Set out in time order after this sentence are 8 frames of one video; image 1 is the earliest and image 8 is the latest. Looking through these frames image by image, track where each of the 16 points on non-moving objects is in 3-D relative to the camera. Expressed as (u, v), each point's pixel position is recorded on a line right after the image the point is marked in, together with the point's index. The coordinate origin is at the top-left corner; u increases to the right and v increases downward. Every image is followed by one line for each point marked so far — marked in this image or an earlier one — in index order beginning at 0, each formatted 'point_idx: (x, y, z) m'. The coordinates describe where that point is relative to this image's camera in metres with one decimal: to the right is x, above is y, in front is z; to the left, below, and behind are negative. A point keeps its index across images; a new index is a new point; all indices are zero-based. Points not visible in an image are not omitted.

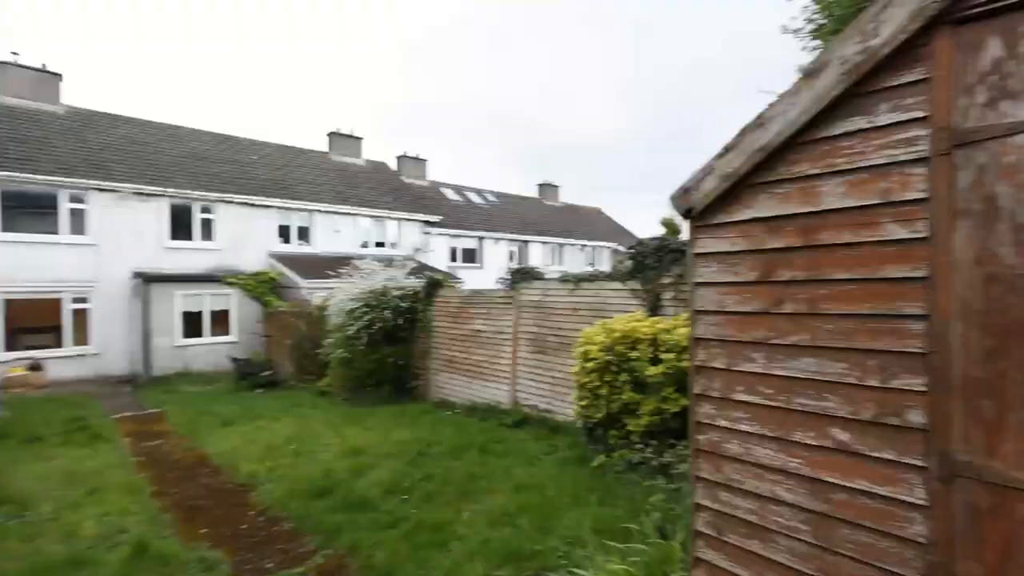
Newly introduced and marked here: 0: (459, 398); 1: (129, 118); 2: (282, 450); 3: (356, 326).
0: (-1.0, -2.1, +9.2) m
1: (-15.8, +7.0, +19.6) m
2: (-3.3, -2.4, +6.9) m
3: (-3.2, -0.8, +9.8) m
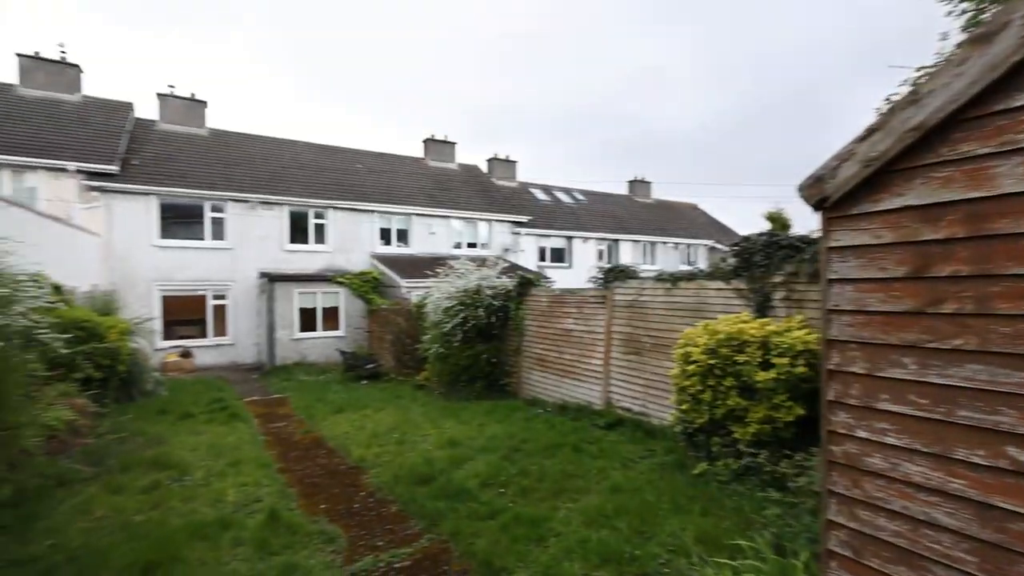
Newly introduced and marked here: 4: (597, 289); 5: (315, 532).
0: (+0.7, -2.1, +9.2) m
1: (-11.9, +7.1, +22.1) m
2: (-2.0, -2.3, +7.4) m
3: (-1.3, -0.8, +10.2) m
4: (+1.5, 0.0, +8.3) m
5: (-1.8, -2.2, +4.4) m
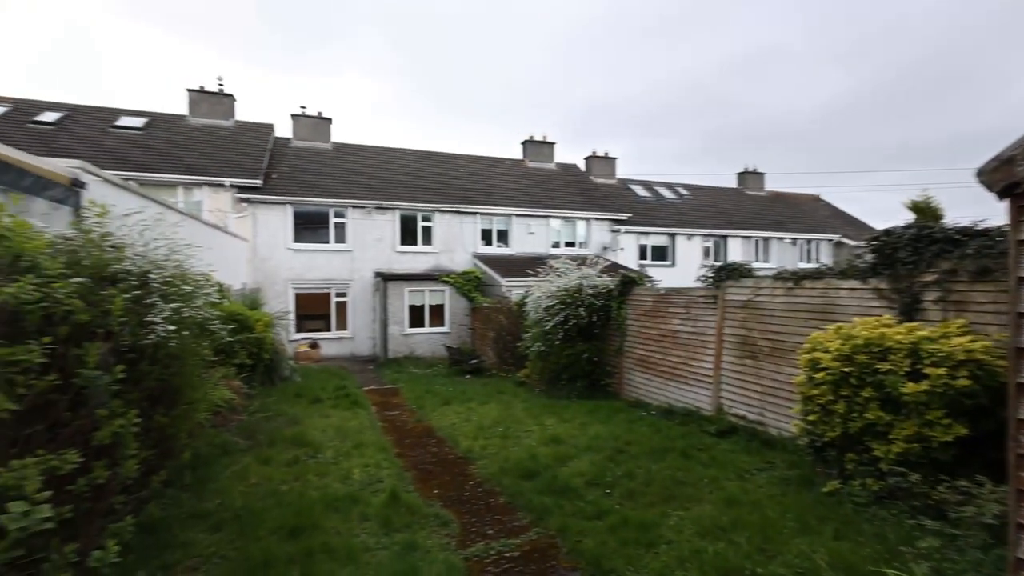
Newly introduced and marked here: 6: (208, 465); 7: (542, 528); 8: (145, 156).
0: (+2.7, -2.1, +8.9) m
1: (-7.1, +7.2, +24.1) m
2: (-0.3, -2.3, +7.7) m
3: (+0.9, -0.7, +10.3) m
4: (+3.2, 0.0, +7.9) m
5: (-0.8, -2.2, +4.7) m
6: (-3.7, -2.1, +5.7) m
7: (+0.3, -2.2, +4.4) m
8: (-14.4, +5.2, +18.6) m
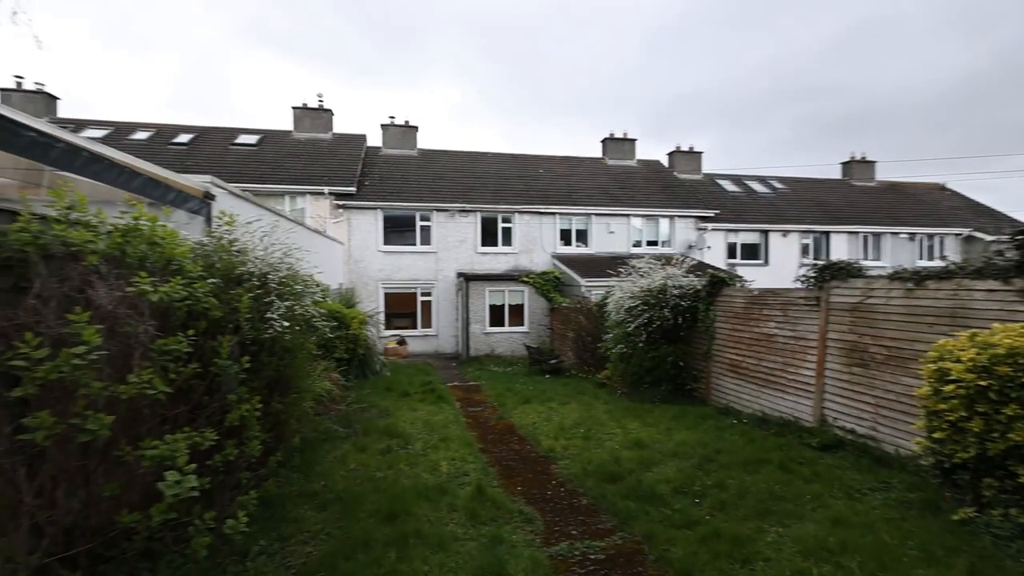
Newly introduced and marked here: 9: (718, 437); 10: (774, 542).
0: (+4.1, -2.1, +8.4) m
1: (-3.0, +7.2, +25.0) m
2: (+1.0, -2.3, +7.6) m
3: (+2.6, -0.7, +10.0) m
4: (+4.5, 0.0, +7.3) m
5: (0.0, -2.2, +4.8) m
6: (-2.6, -2.1, +6.3) m
7: (+1.0, -2.2, +4.3) m
8: (-11.1, +5.2, +20.7) m
9: (+3.0, -2.2, +6.8) m
10: (+2.2, -2.1, +3.9) m
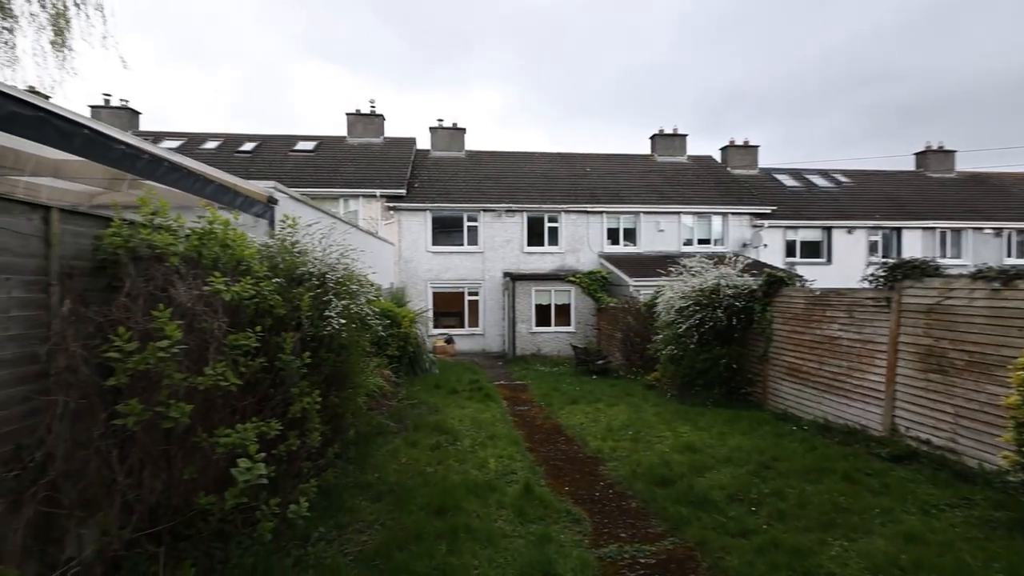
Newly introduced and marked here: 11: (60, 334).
0: (+4.9, -2.1, +8.0) m
1: (-0.6, +7.2, +25.1) m
2: (+1.7, -2.3, +7.5) m
3: (+3.6, -0.7, +9.7) m
4: (+5.2, 0.0, +6.8) m
5: (+0.5, -2.2, +4.7) m
6: (-2.0, -2.1, +6.5) m
7: (+1.5, -2.2, +4.2) m
8: (-9.0, +5.2, +21.7) m
9: (+3.6, -2.1, +6.5) m
10: (+2.5, -2.1, +3.7) m
11: (-2.7, -0.3, +2.8) m
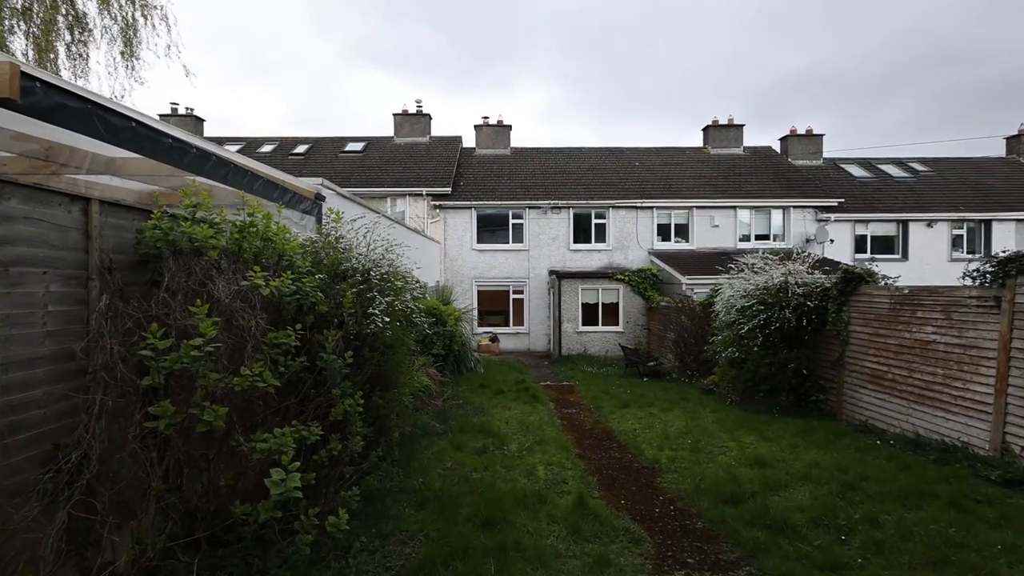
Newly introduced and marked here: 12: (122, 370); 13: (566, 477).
0: (+5.7, -2.1, +7.1) m
1: (+1.8, +7.3, +24.7) m
2: (+2.5, -2.3, +7.0) m
3: (+4.5, -0.7, +9.0) m
4: (+5.9, 0.0, +5.9) m
5: (+1.0, -2.2, +4.3) m
6: (-1.3, -2.1, +6.3) m
7: (+1.9, -2.2, +3.7) m
8: (-6.9, +5.3, +22.1) m
9: (+4.3, -2.1, +5.8) m
10: (+2.9, -2.1, +3.1) m
11: (-2.4, -0.2, +2.7) m
12: (-2.2, -0.5, +2.7) m
13: (+0.6, -2.2, +5.6) m
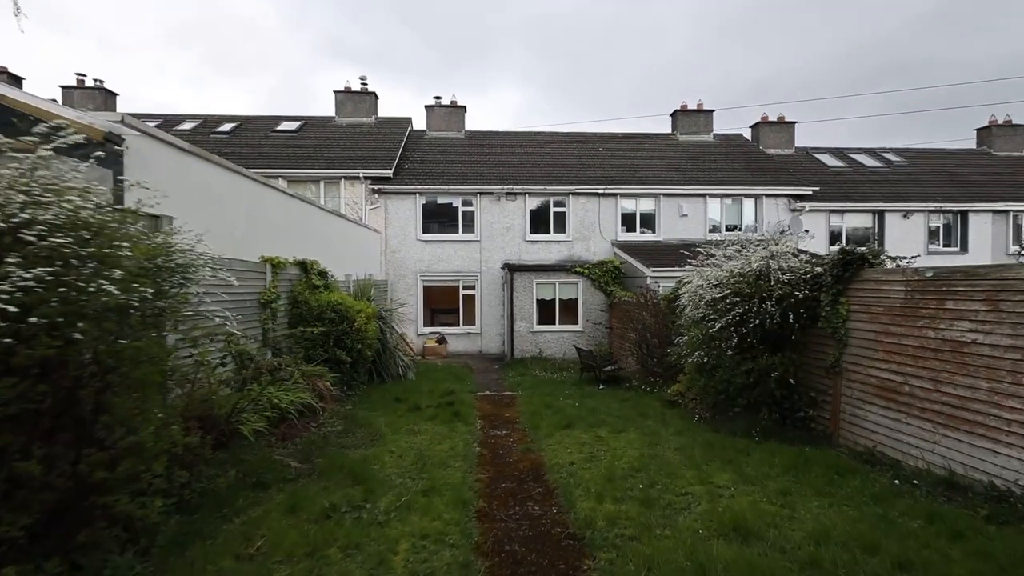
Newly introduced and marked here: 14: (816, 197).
0: (+4.4, -1.9, +5.3) m
1: (-0.4, +7.5, +22.6) m
2: (+1.2, -2.1, +5.0) m
3: (+3.1, -0.5, +7.1) m
4: (+4.7, +0.2, +4.1) m
5: (-0.1, -2.0, +2.2) m
6: (-2.6, -1.9, +4.1) m
7: (+0.8, -2.0, +1.6) m
8: (-9.0, +5.5, +19.5) m
9: (+3.1, -1.9, +3.9) m
10: (+1.9, -1.9, +1.1) m
11: (-3.4, -0.1, +0.4) m
12: (-3.2, -0.3, +0.4) m
13: (-0.6, -2.0, +3.5) m
14: (+12.7, +3.8, +19.8) m
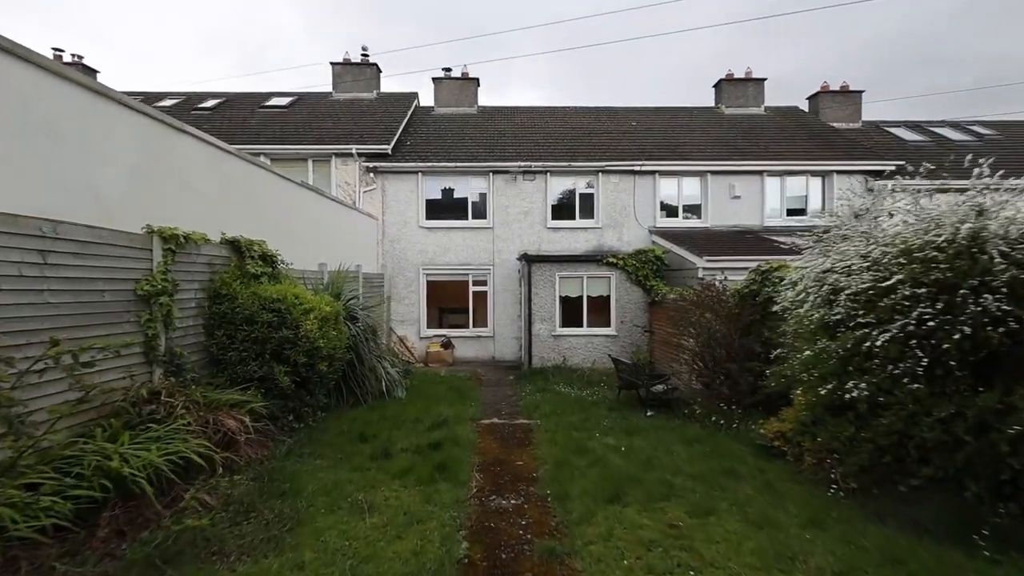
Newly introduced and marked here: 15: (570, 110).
0: (+4.5, -1.7, +2.2) m
1: (+0.4, +7.6, +19.7) m
2: (+1.2, -1.9, +2.0) m
3: (+3.2, -0.4, +4.1) m
4: (+4.6, +0.3, +1.0) m
5: (-0.2, -1.9, -0.6) m
6: (-2.6, -1.7, +1.3) m
7: (+0.7, -1.8, -1.3) m
8: (-8.3, +5.7, +17.0) m
9: (+3.0, -1.8, +0.9) m
10: (+1.7, -1.7, -1.9) m
11: (-3.6, +0.1, -2.3) m
12: (-3.4, -0.1, -2.3) m
13: (-0.6, -1.9, +0.6) m
14: (+13.4, +3.9, +16.4) m
15: (+2.3, +7.5, +19.5) m
